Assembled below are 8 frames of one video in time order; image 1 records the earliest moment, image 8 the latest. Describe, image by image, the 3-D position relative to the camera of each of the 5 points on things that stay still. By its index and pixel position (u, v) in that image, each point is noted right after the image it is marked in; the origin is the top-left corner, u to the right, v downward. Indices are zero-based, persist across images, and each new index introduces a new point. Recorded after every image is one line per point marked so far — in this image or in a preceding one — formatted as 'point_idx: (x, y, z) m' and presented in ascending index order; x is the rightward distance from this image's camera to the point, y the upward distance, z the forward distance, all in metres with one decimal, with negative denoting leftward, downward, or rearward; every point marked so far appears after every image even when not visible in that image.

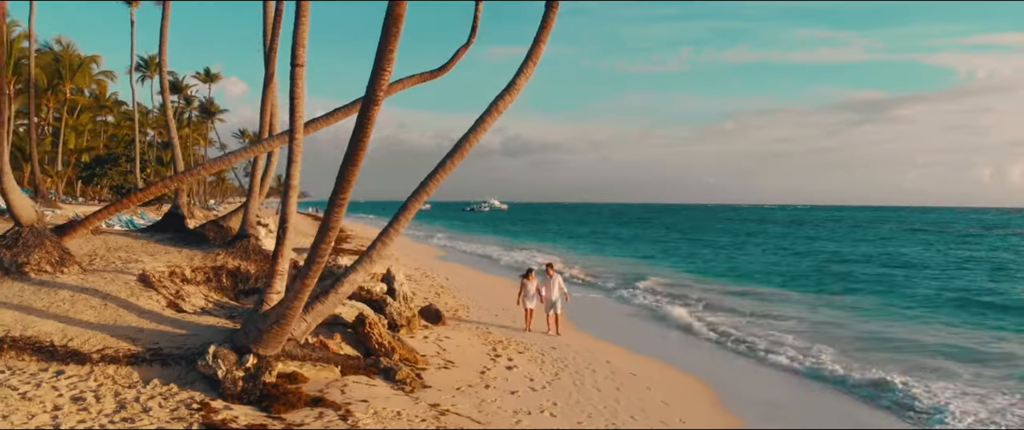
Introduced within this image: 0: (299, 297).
0: (-2.2, -0.9, +6.5) m
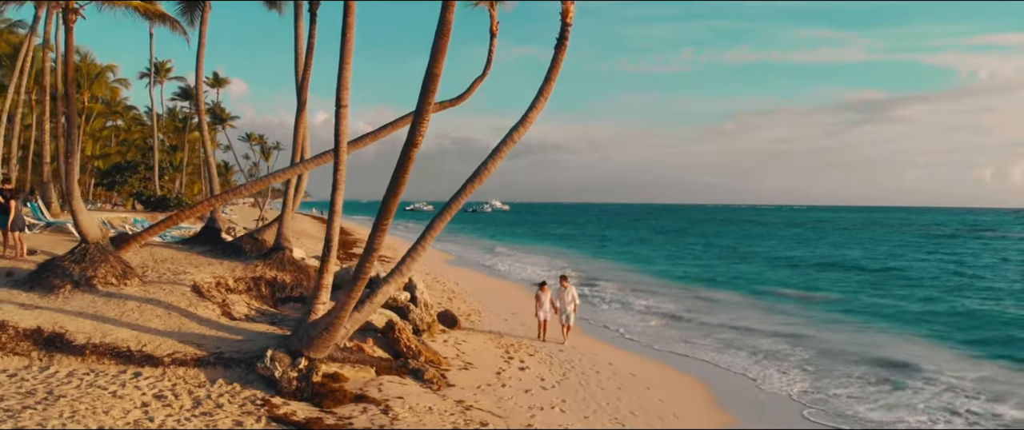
0: (-2.0, -1.1, +7.4) m
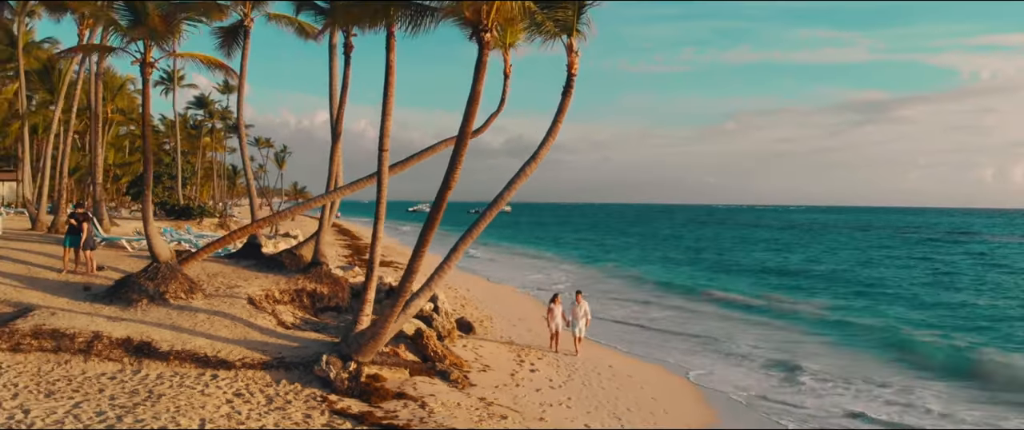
0: (-1.8, -1.5, +8.8) m
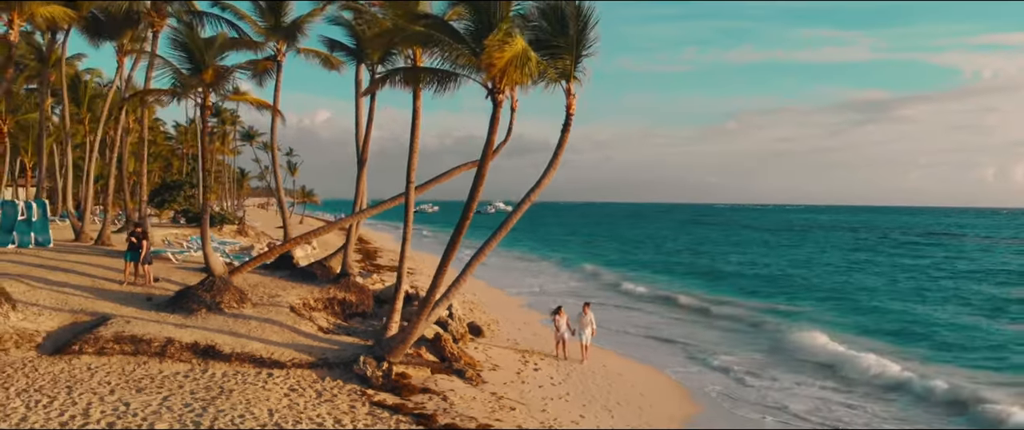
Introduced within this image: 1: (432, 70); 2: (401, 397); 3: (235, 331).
0: (-1.7, -1.9, +10.5) m
1: (-1.2, +2.2, +9.7) m
2: (-1.8, -2.9, +9.8) m
3: (-5.0, -2.1, +11.0) m
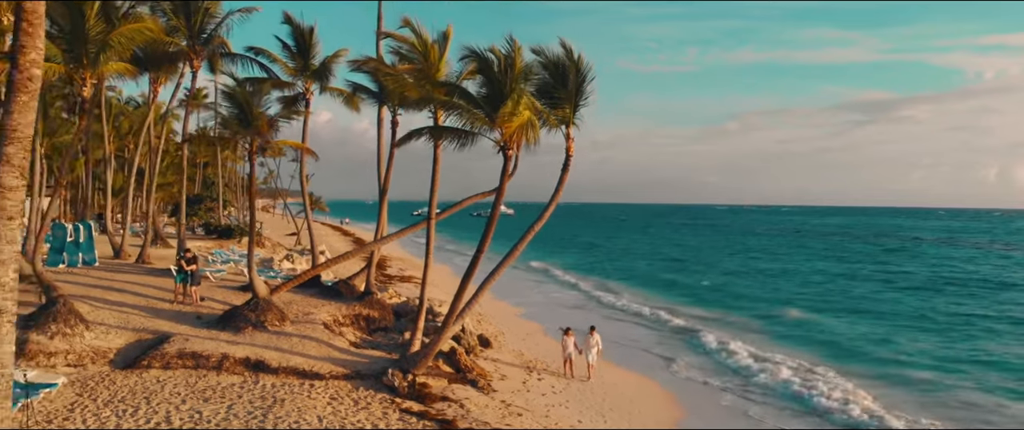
0: (-1.5, -2.6, +12.1) m
1: (-1.1, +1.5, +11.4) m
2: (-1.7, -3.6, +11.4) m
3: (-4.9, -2.8, +12.7) m
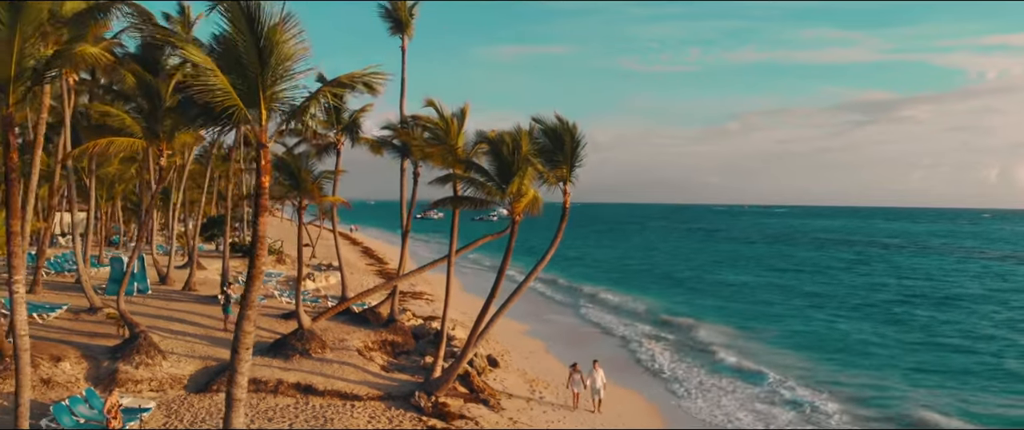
0: (-1.4, -3.7, +14.6) m
1: (-0.9, +0.4, +13.8) m
2: (-1.5, -4.8, +13.9) m
3: (-4.7, -3.9, +15.1) m
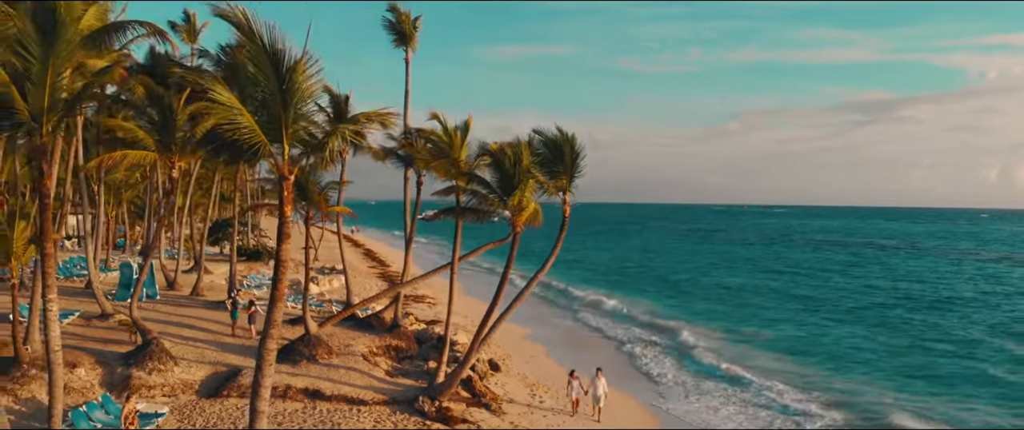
0: (-1.3, -4.0, +15.0) m
1: (-0.9, +0.1, +14.3) m
2: (-1.5, -5.0, +14.3) m
3: (-4.7, -4.2, +15.5) m
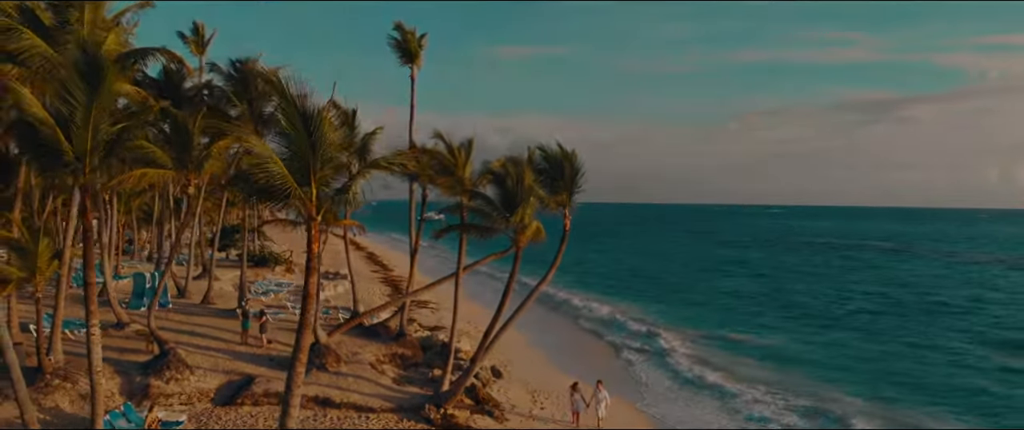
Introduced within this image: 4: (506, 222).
0: (-1.3, -4.4, +15.6) m
1: (-0.9, -0.3, +14.9) m
2: (-1.4, -5.4, +14.9) m
3: (-4.7, -4.6, +16.2) m
4: (-0.1, -0.2, +14.7) m
